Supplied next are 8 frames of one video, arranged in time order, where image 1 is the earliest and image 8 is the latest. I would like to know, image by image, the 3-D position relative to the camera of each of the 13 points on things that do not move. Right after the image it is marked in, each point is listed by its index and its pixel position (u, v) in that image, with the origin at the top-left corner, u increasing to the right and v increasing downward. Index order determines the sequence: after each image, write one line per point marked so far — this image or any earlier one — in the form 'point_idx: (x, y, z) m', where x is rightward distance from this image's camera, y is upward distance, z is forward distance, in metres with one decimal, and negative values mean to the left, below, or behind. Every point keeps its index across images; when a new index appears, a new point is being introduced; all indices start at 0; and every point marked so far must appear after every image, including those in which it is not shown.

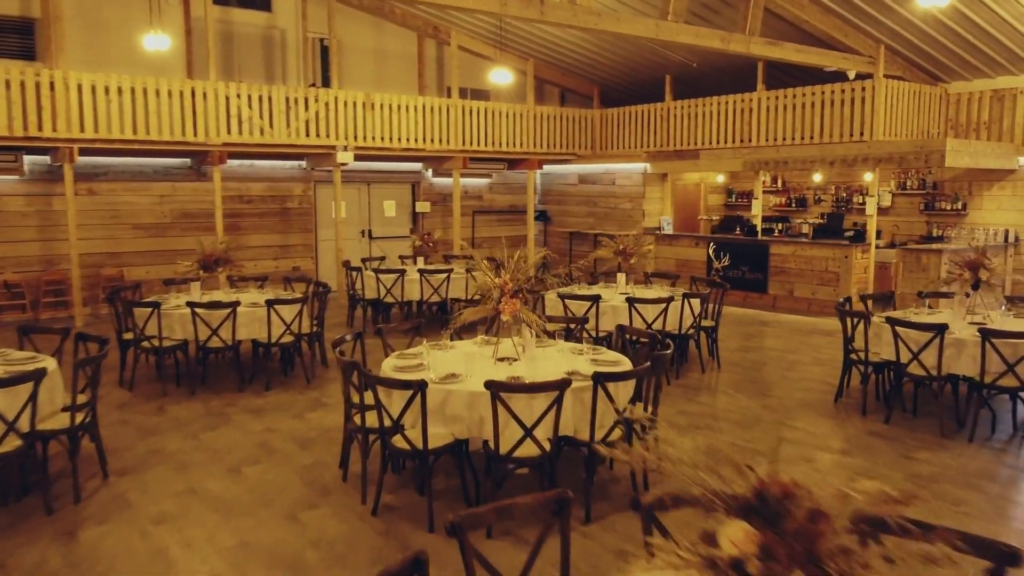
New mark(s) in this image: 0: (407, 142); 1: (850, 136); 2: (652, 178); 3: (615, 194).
0: (-1.5, +2.1, +11.9) m
1: (+4.2, +1.9, +10.3) m
2: (+2.2, +1.7, +13.0) m
3: (+1.7, +1.5, +13.5) m
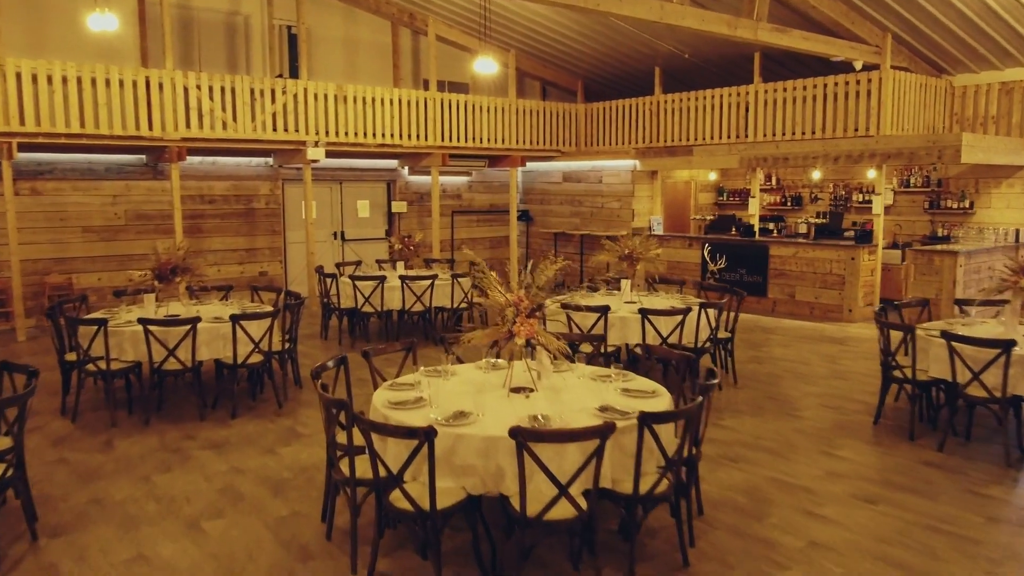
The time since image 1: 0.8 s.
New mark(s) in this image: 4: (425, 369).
0: (-1.7, +2.0, +11.1) m
1: (+4.1, +1.9, +9.7) m
2: (+2.0, +1.7, +12.3) m
3: (+1.4, +1.5, +12.8) m
4: (-0.5, -0.4, +4.3) m
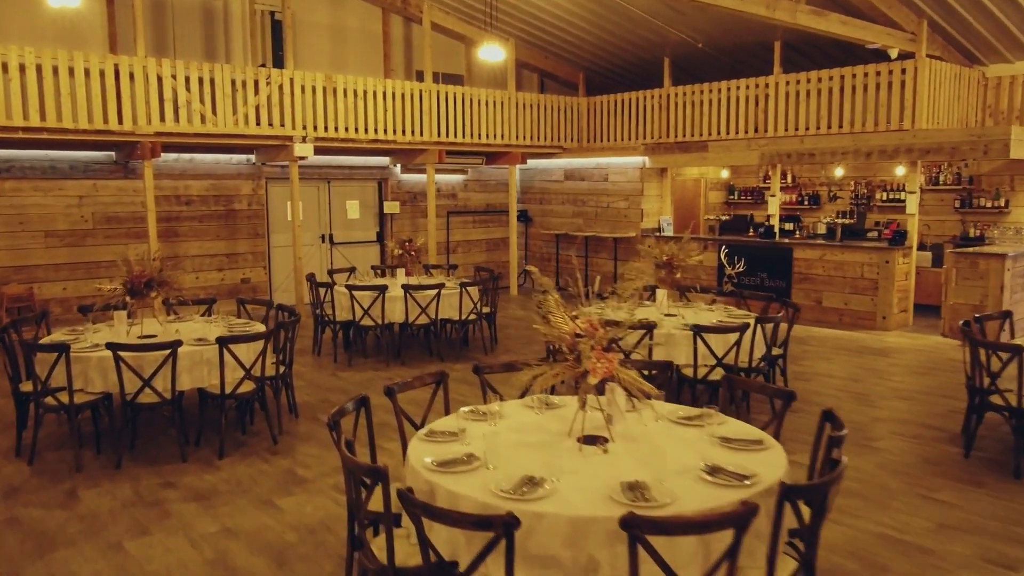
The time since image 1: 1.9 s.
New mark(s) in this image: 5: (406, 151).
0: (-1.7, +1.9, +10.2) m
1: (+4.1, +1.8, +9.0) m
2: (+2.0, +1.6, +11.6) m
3: (+1.4, +1.4, +12.0) m
4: (-0.2, -0.5, +3.5) m
5: (-1.4, +1.8, +11.0) m
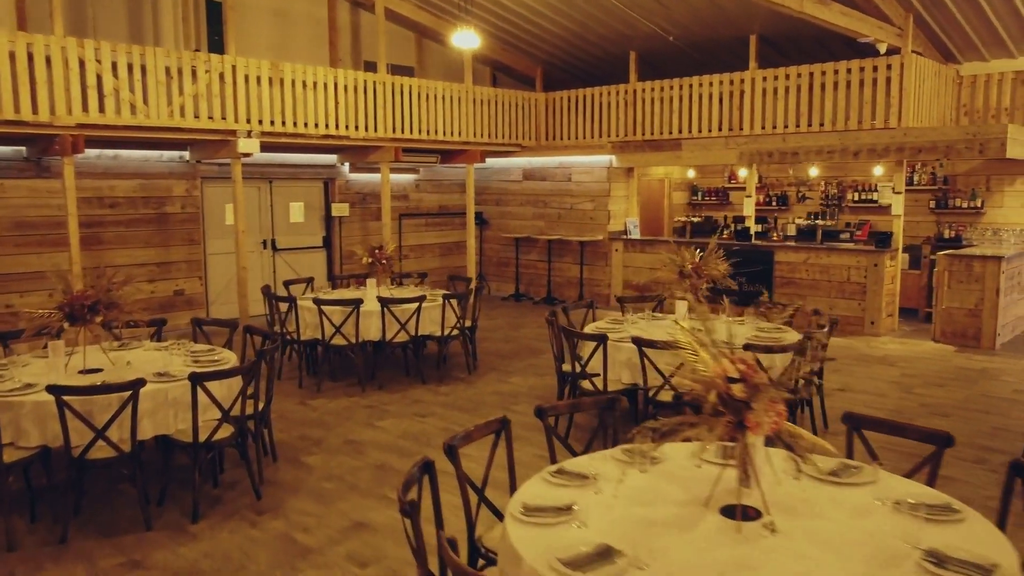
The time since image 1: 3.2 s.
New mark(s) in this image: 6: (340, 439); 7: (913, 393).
0: (-2.1, +1.8, +9.3) m
1: (+3.8, +1.8, +8.7) m
2: (+1.4, +1.5, +11.0) m
3: (+0.8, +1.3, +11.4) m
4: (+0.1, -0.6, +2.8) m
5: (-1.9, +1.7, +10.1) m
6: (-1.1, -1.0, +5.2) m
7: (+3.1, -0.8, +6.4) m
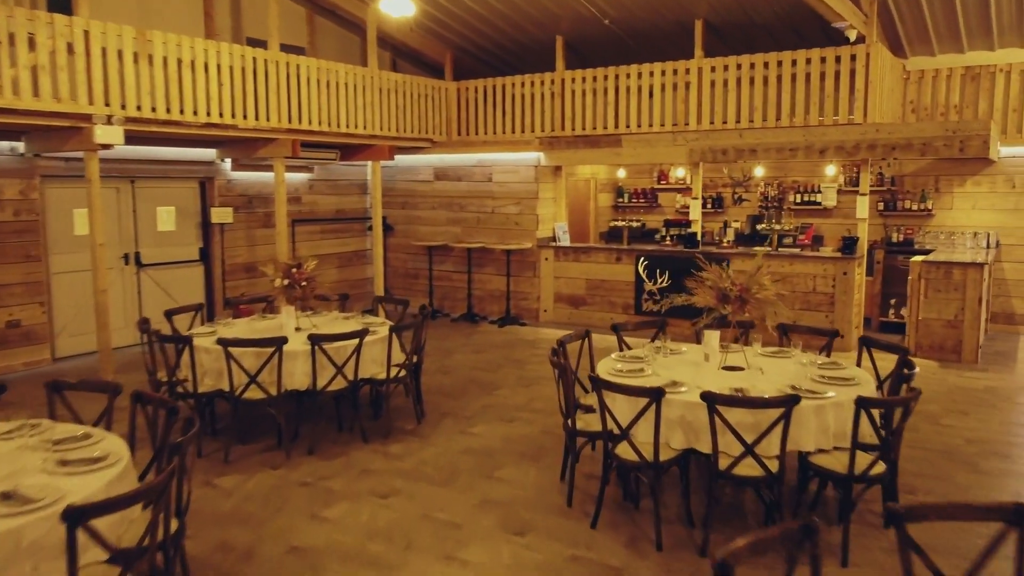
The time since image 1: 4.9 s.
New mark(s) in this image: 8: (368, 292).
0: (-2.8, +1.6, +7.5) m
1: (+3.2, +1.7, +7.9) m
2: (+0.4, +1.4, +9.8) m
3: (-0.3, +1.2, +10.1) m
4: (+0.6, -0.8, +1.5) m
5: (-2.7, +1.5, +8.3) m
6: (-1.0, -1.2, +3.7) m
7: (+2.9, -0.9, +5.5) m
8: (-1.9, -0.1, +10.9) m
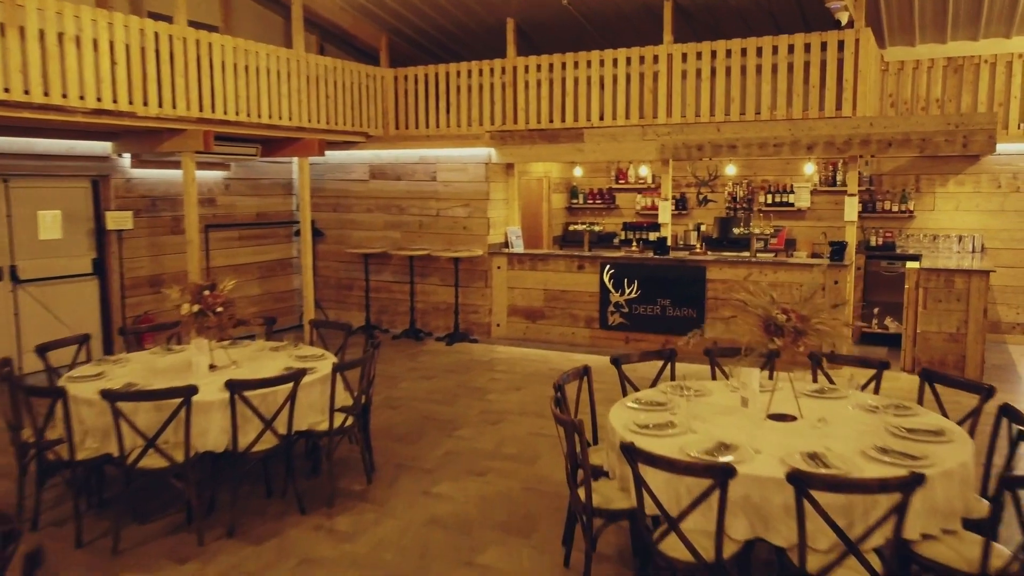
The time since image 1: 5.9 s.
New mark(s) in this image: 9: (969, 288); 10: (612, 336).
0: (-3.1, +1.4, +6.2) m
1: (+2.8, +1.6, +7.2) m
2: (-0.2, +1.3, +8.8) m
3: (-0.9, +1.0, +9.0) m
4: (+0.8, -0.9, +0.5) m
5: (-3.1, +1.3, +7.0) m
6: (-1.0, -1.3, +2.6) m
7: (+2.8, -1.0, +4.8) m
8: (-2.6, -0.2, +9.6) m
9: (+3.7, 0.0, +6.7) m
10: (+1.0, -0.5, +8.2) m
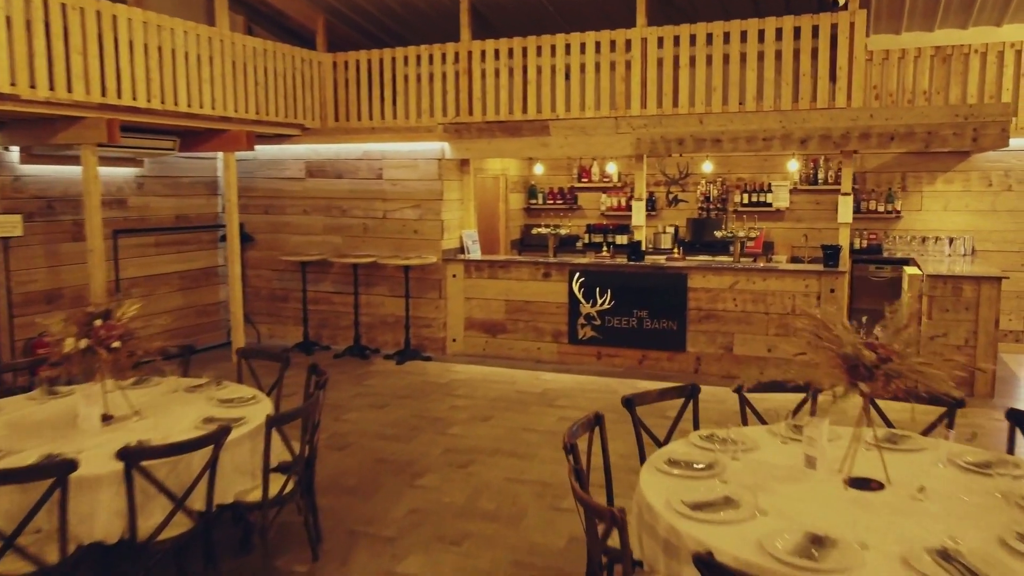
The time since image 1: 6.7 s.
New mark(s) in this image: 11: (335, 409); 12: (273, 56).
0: (-3.3, +1.3, +5.0) m
1: (+2.4, +1.5, +6.5) m
2: (-0.6, +1.2, +7.9) m
3: (-1.3, +0.9, +8.0) m
4: (+1.0, -1.0, -0.3) m
5: (-3.4, +1.2, +5.8) m
6: (-0.9, -1.4, +1.6) m
7: (+2.7, -1.1, +4.1) m
8: (-3.0, -0.3, +8.5) m
9: (+3.5, -0.1, +6.1) m
10: (+0.6, -0.6, +7.3) m
11: (-1.3, -0.9, +5.9) m
12: (-2.1, +2.1, +7.4) m
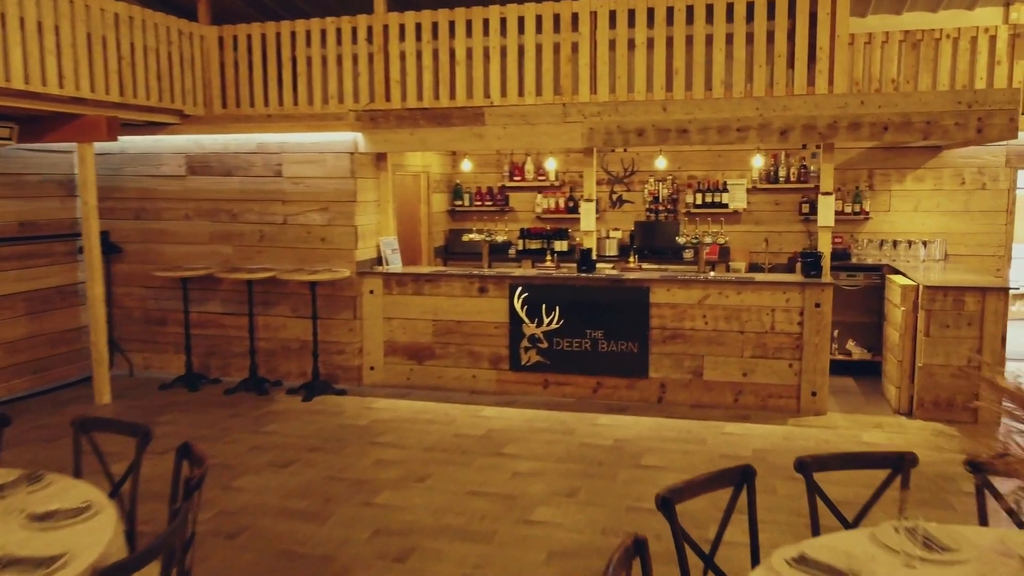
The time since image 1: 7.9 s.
0: (-3.6, +1.1, +3.5) m
1: (+2.0, +1.4, +5.6) m
2: (-1.2, +1.0, +6.6) m
3: (-1.9, +0.8, +6.7) m
4: (+1.4, -1.1, -1.3) m
5: (-3.7, +1.0, +4.3) m
6: (-0.7, -1.6, +0.3) m
7: (+2.5, -1.2, +3.2) m
8: (-3.7, -0.5, +7.0) m
9: (+3.1, -0.1, +5.3) m
10: (+0.1, -0.7, +6.2) m
11: (-1.6, -1.0, +4.6) m
12: (-2.7, +1.9, +6.0) m
